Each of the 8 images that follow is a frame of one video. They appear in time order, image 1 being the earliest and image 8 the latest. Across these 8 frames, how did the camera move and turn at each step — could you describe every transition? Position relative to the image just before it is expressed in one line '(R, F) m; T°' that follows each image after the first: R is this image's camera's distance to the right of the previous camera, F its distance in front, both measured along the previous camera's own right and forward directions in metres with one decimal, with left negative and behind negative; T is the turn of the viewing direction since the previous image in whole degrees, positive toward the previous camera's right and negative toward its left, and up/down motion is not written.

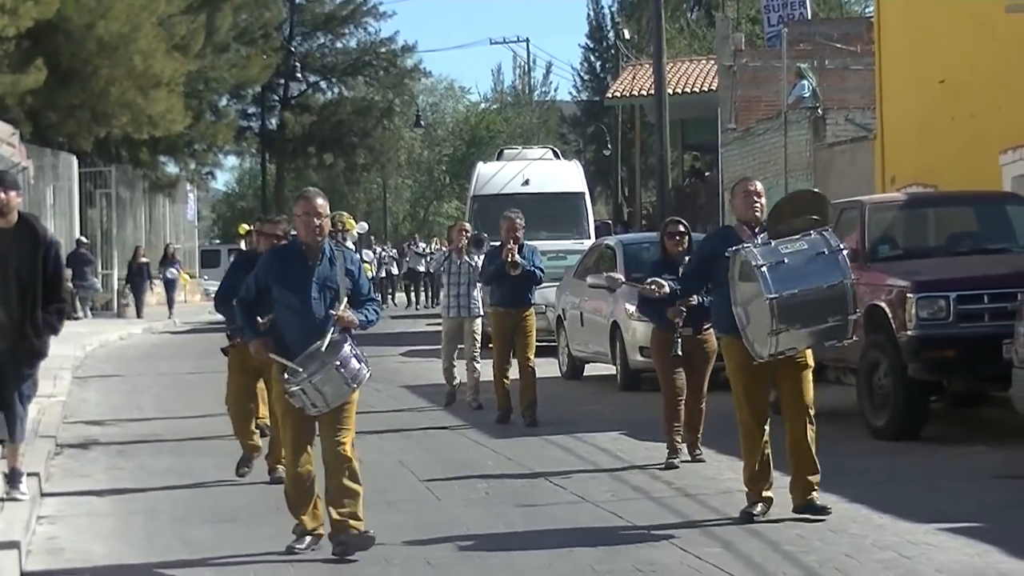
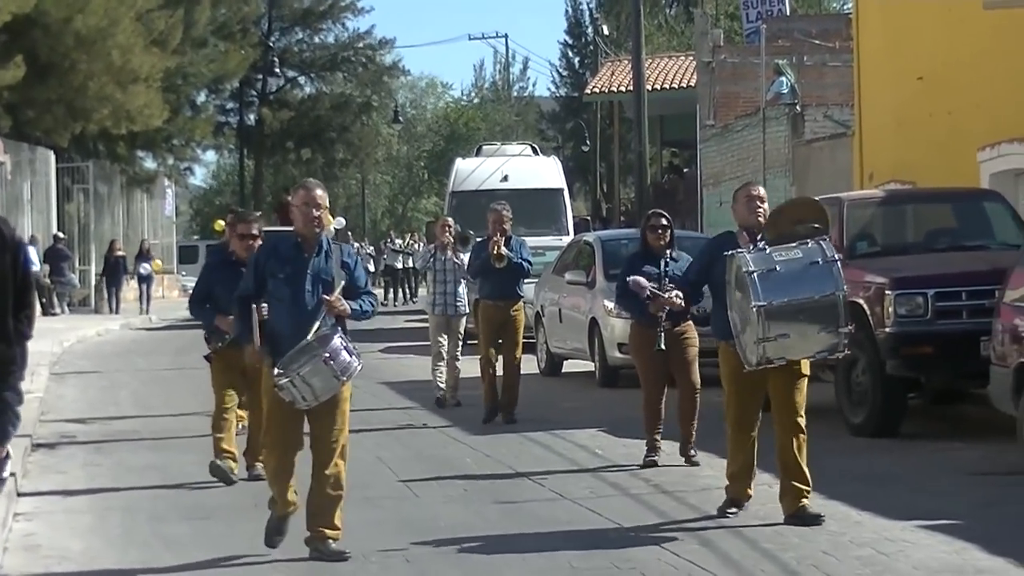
(+0.2, 0.0) m; -1°
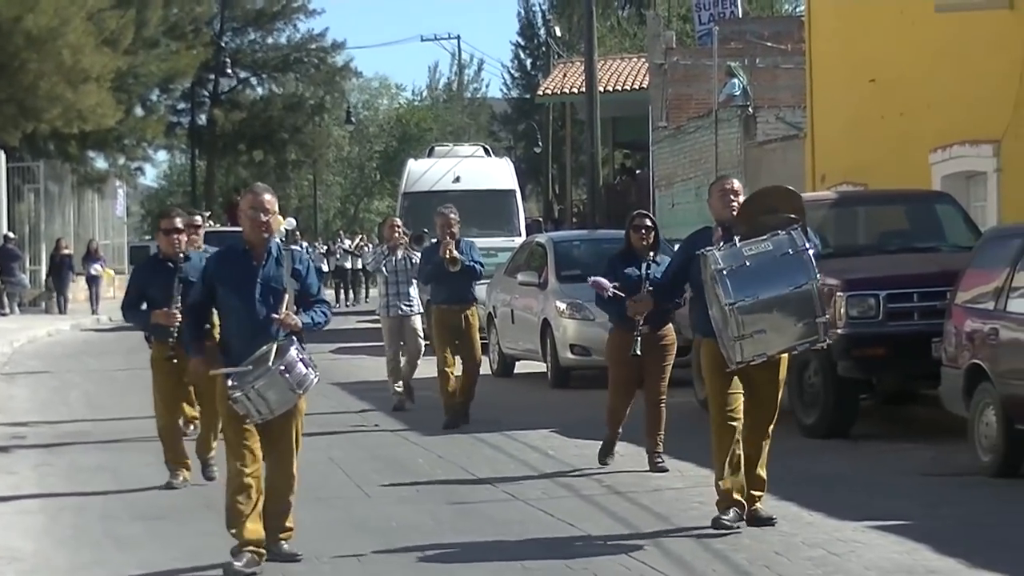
(0.0, 0.0) m; +1°
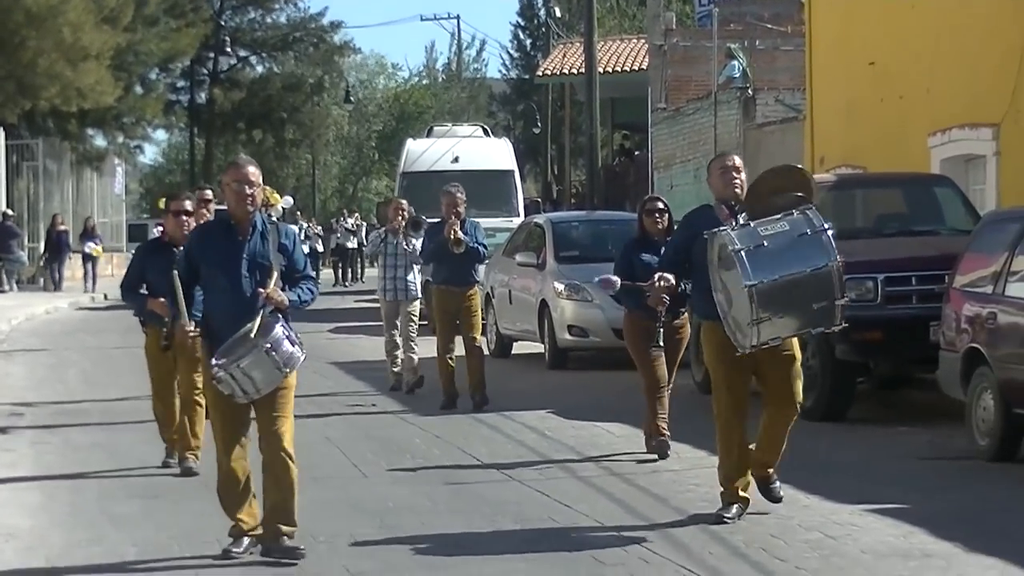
(0.0, 0.0) m; 0°
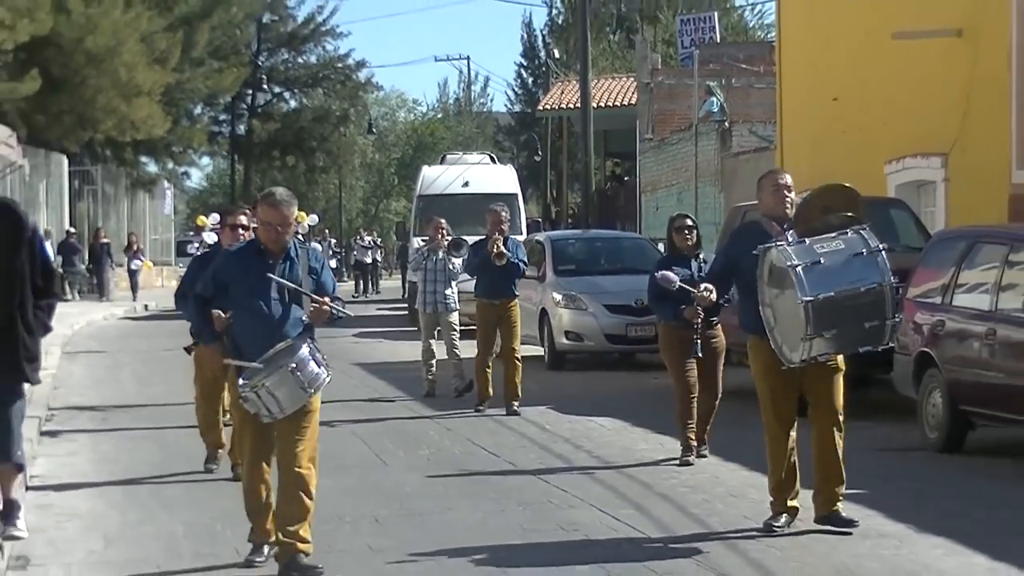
(+0.1, -1.1) m; -1°
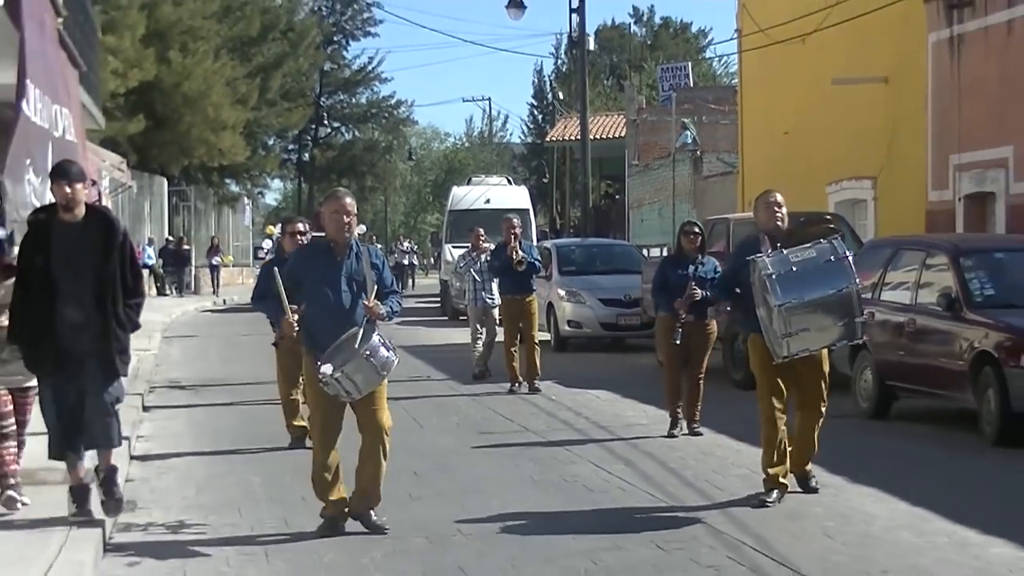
(+0.2, -2.3) m; -1°
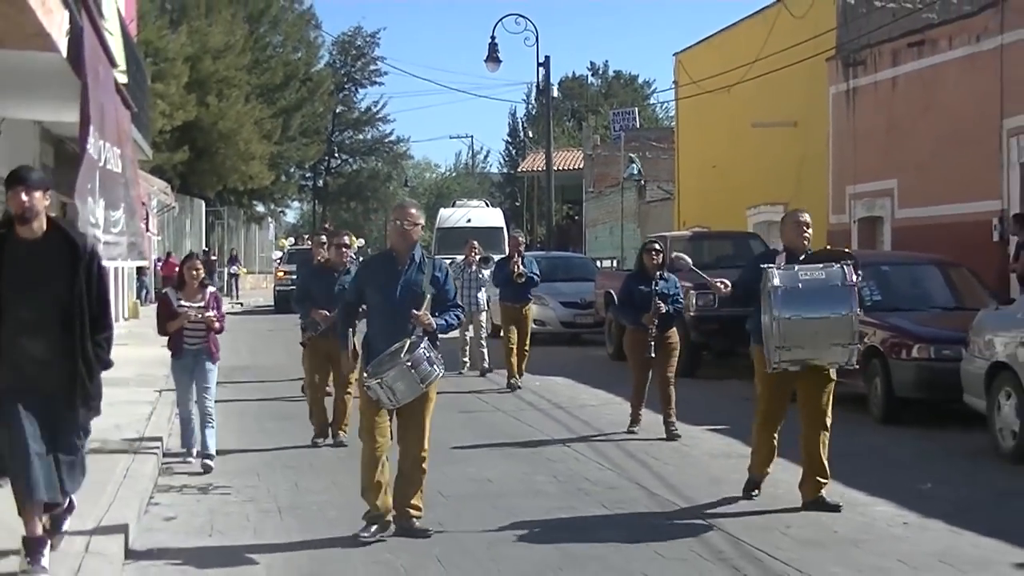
(+0.5, -2.6) m; -1°
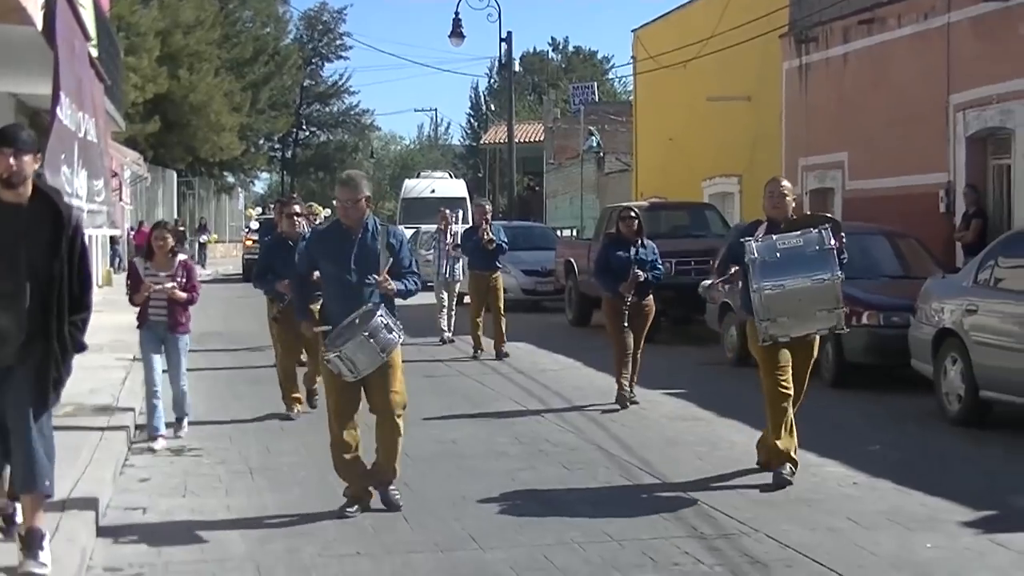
(-0.1, -0.5) m; +1°
